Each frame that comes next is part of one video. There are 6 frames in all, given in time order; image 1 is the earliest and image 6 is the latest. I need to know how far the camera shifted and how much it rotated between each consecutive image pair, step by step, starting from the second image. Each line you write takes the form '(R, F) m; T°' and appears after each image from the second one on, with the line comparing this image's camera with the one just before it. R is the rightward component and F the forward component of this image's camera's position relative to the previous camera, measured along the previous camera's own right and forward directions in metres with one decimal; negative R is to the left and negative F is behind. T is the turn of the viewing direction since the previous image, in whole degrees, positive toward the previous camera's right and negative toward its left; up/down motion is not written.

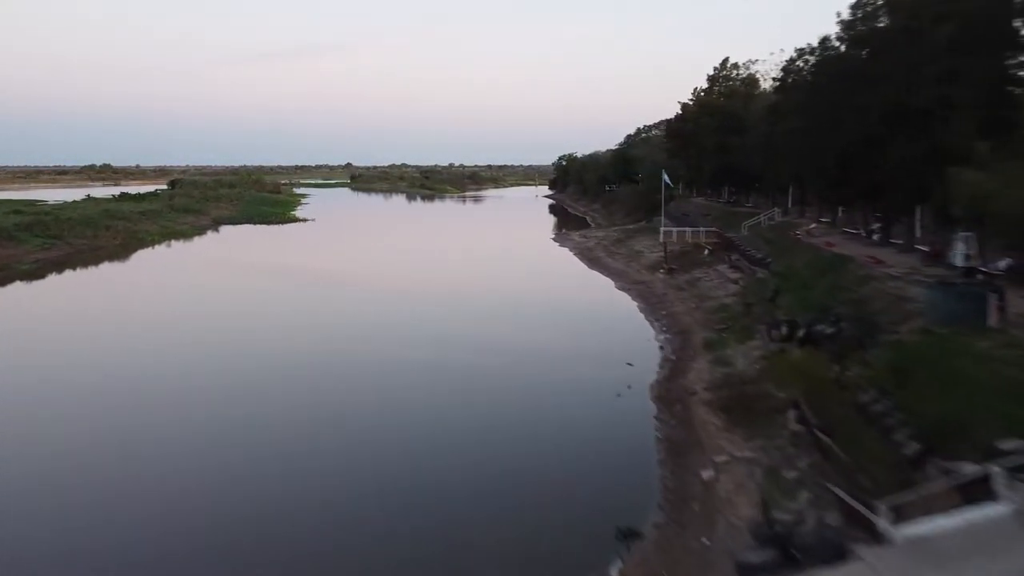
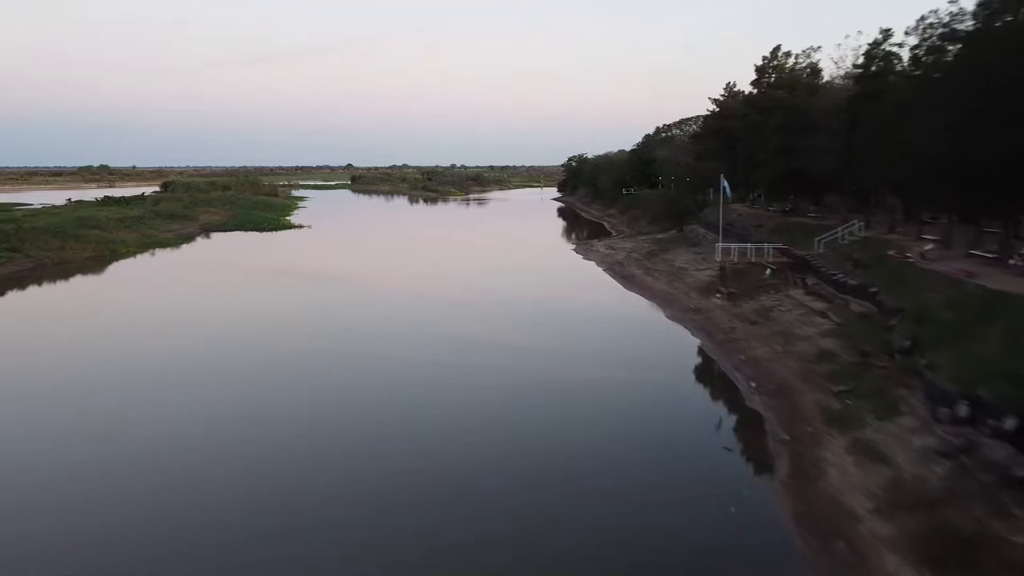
(-0.6, +3.5) m; 0°
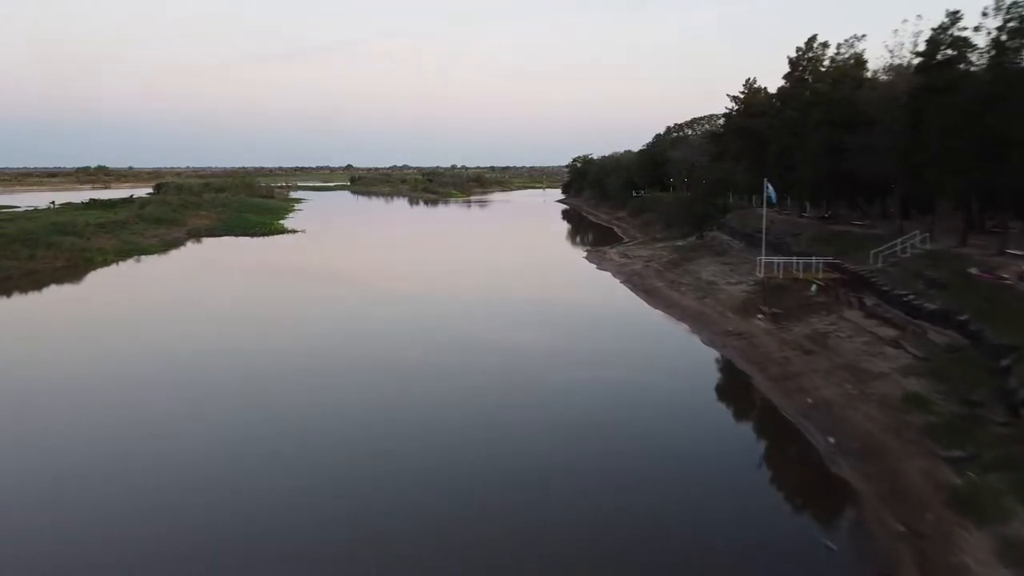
(-0.3, +2.2) m; 0°
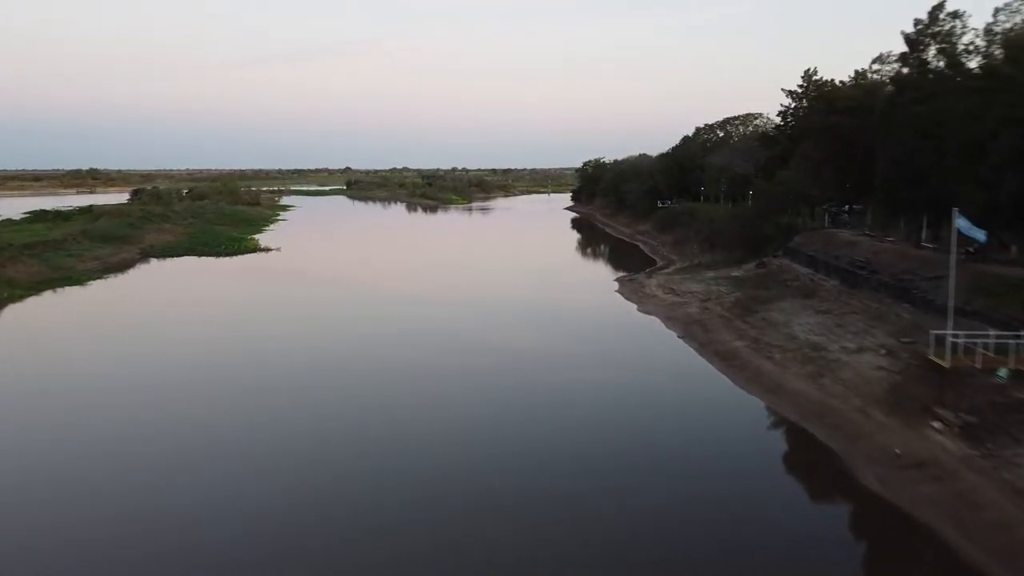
(-0.4, +5.8) m; 0°
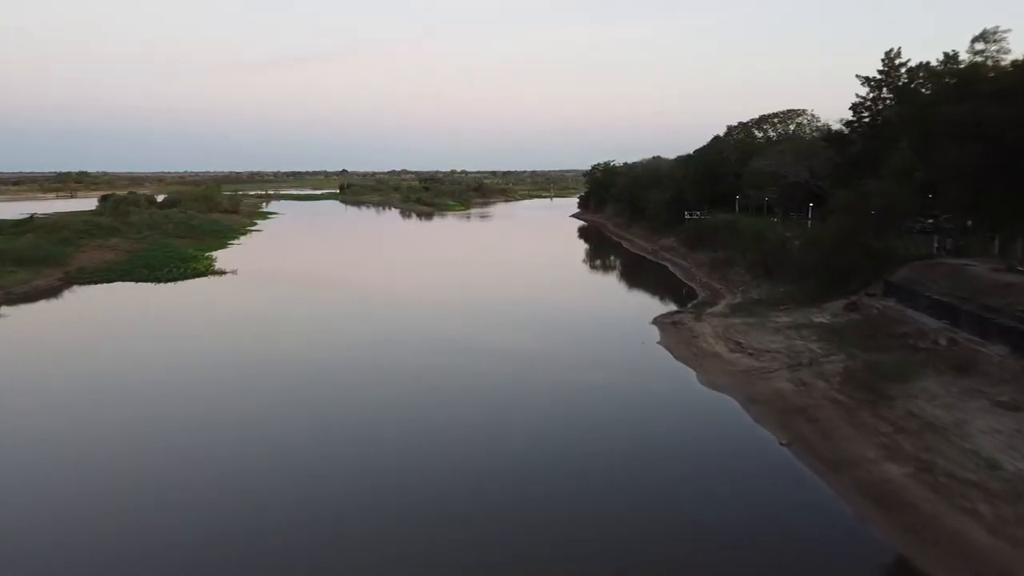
(-0.2, +5.9) m; 0°
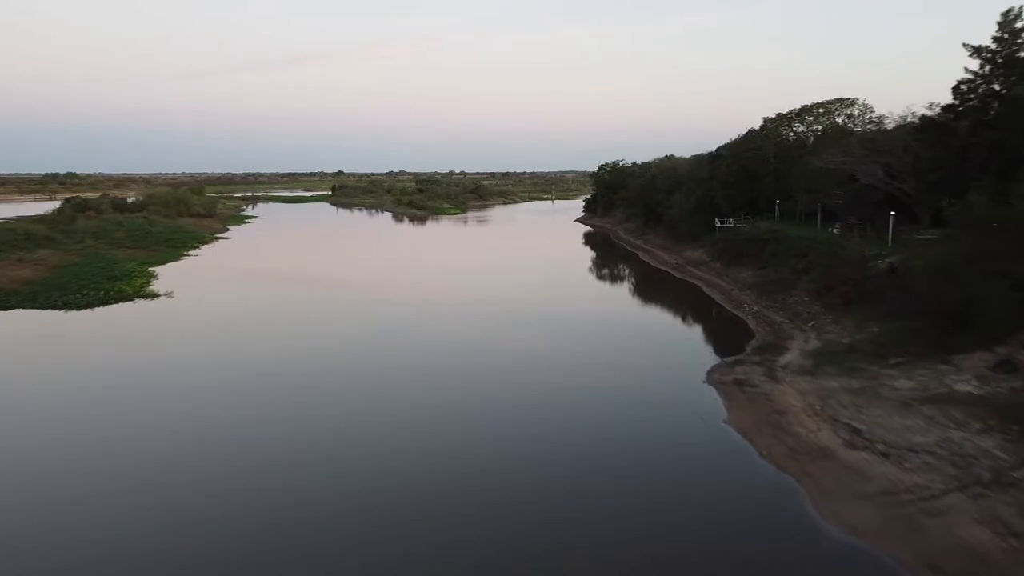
(0.0, +5.5) m; 0°
